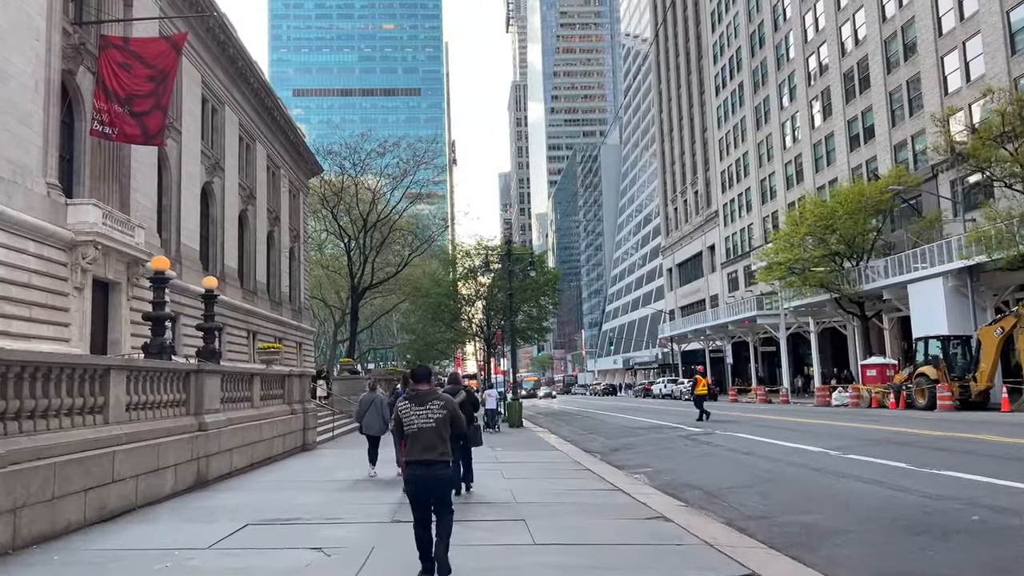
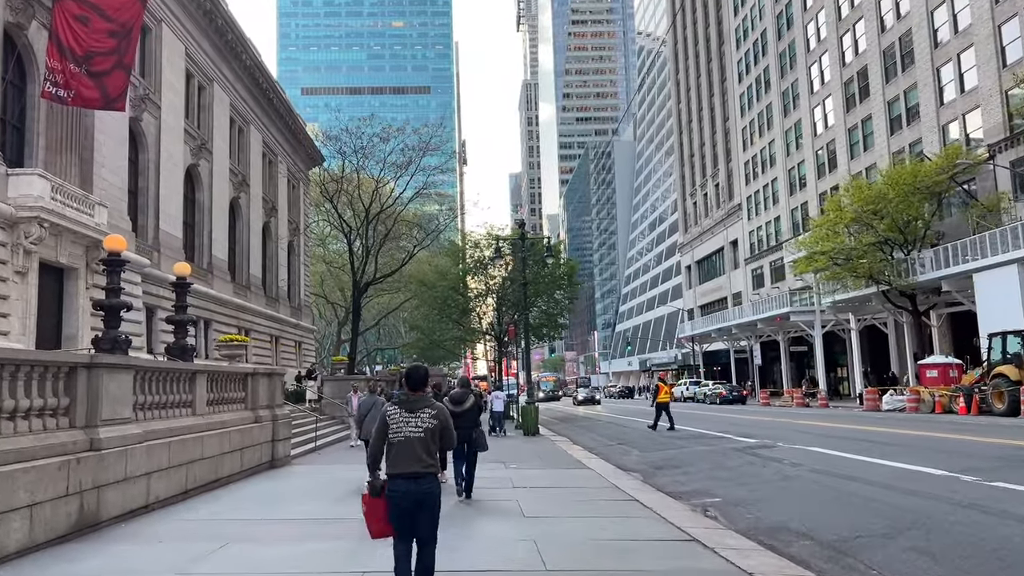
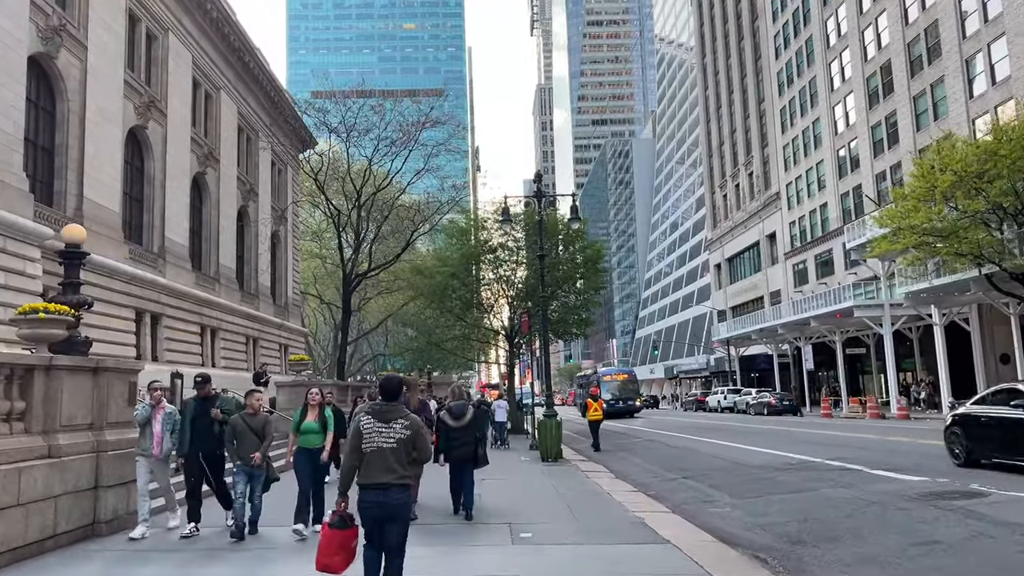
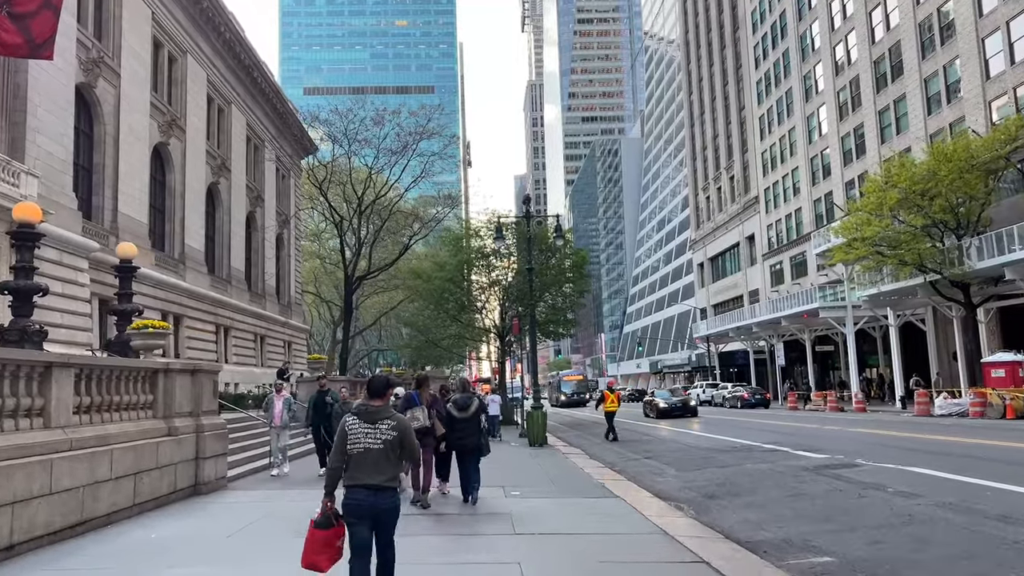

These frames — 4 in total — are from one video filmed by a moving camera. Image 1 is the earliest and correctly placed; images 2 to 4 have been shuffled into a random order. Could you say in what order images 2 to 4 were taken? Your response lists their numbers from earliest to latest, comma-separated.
2, 4, 3
